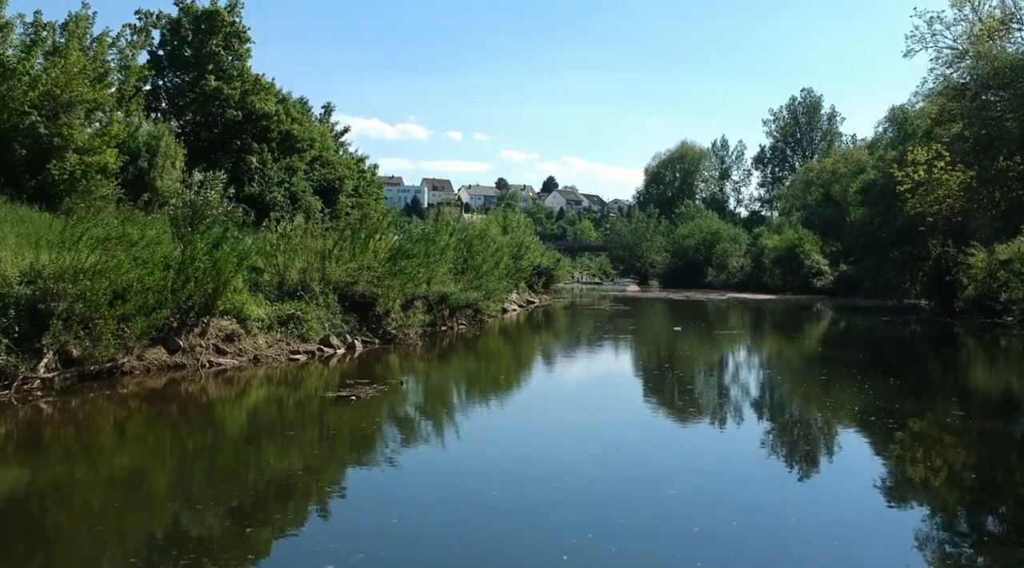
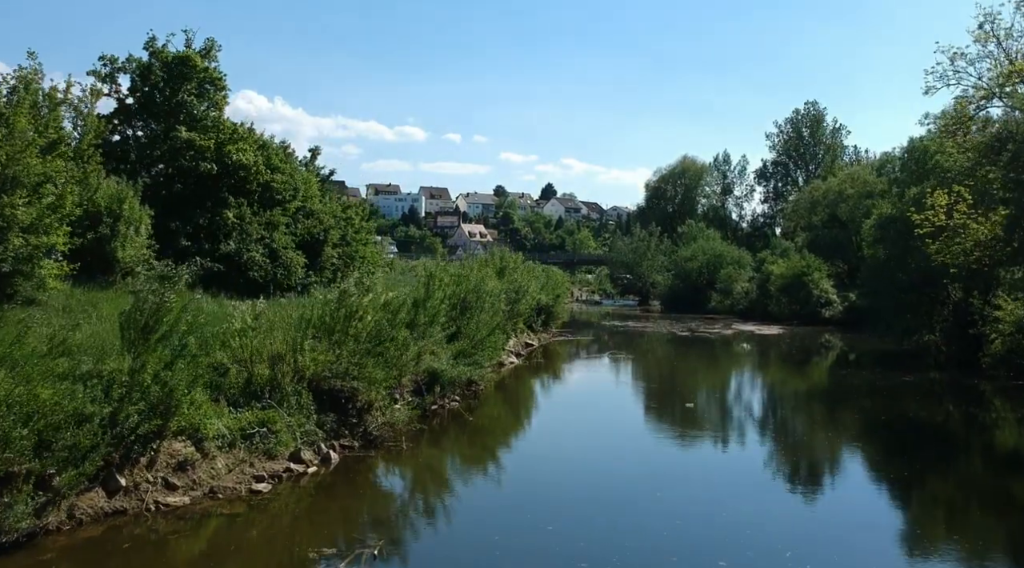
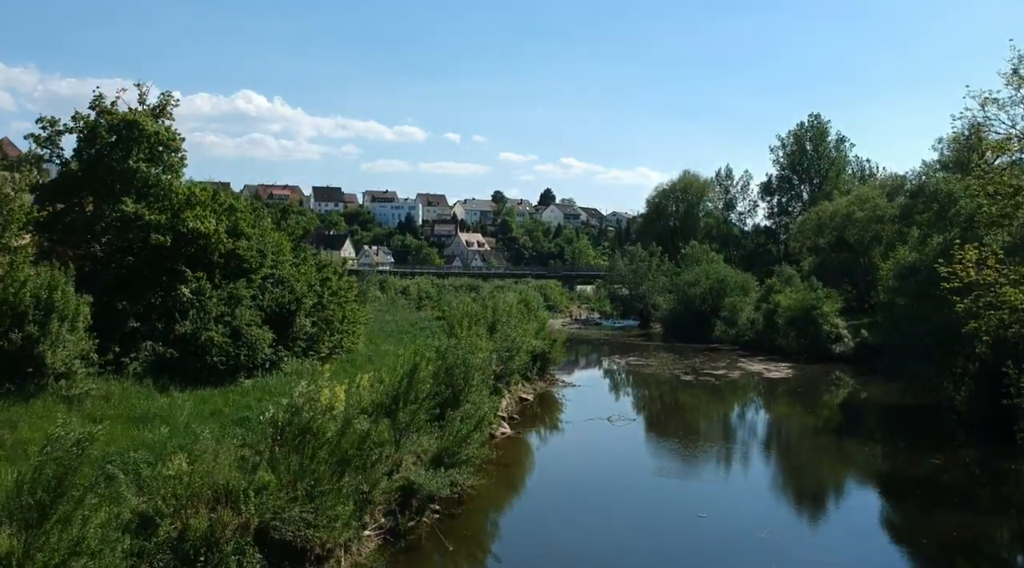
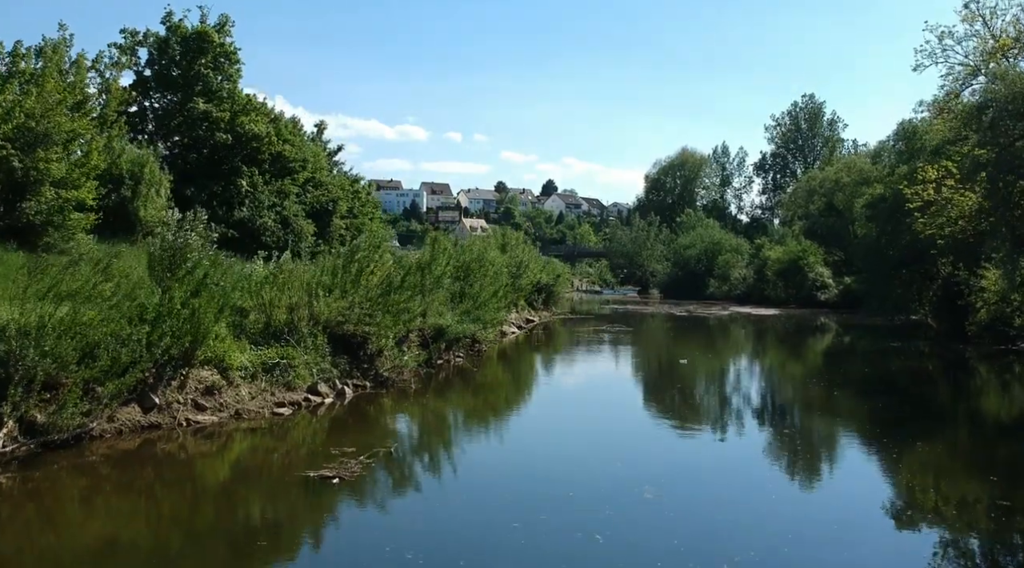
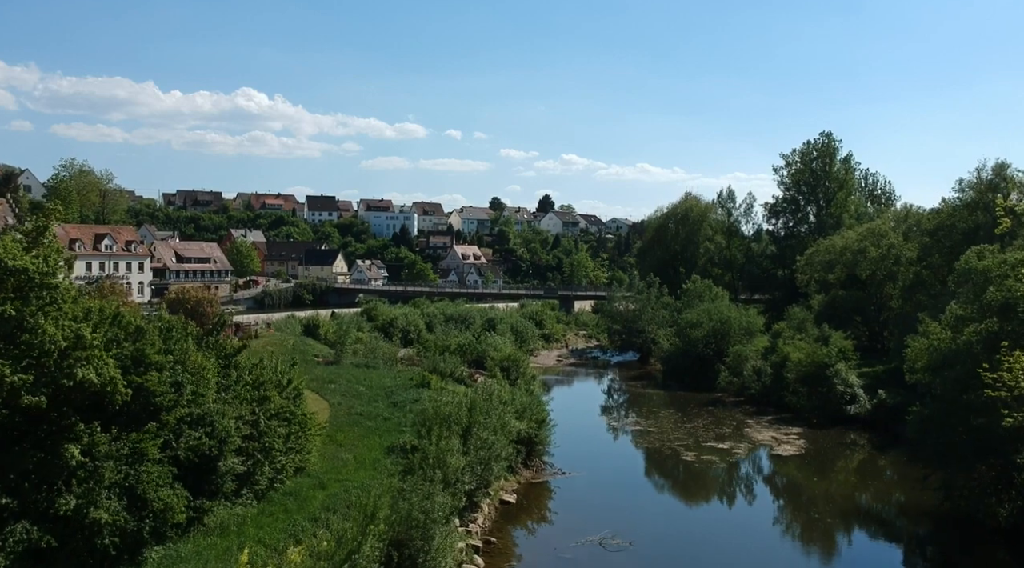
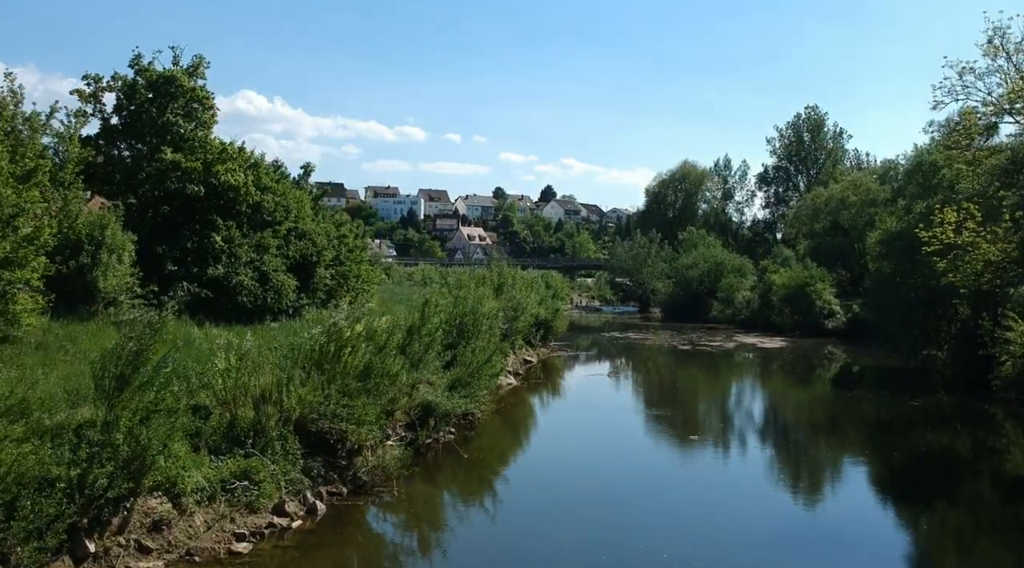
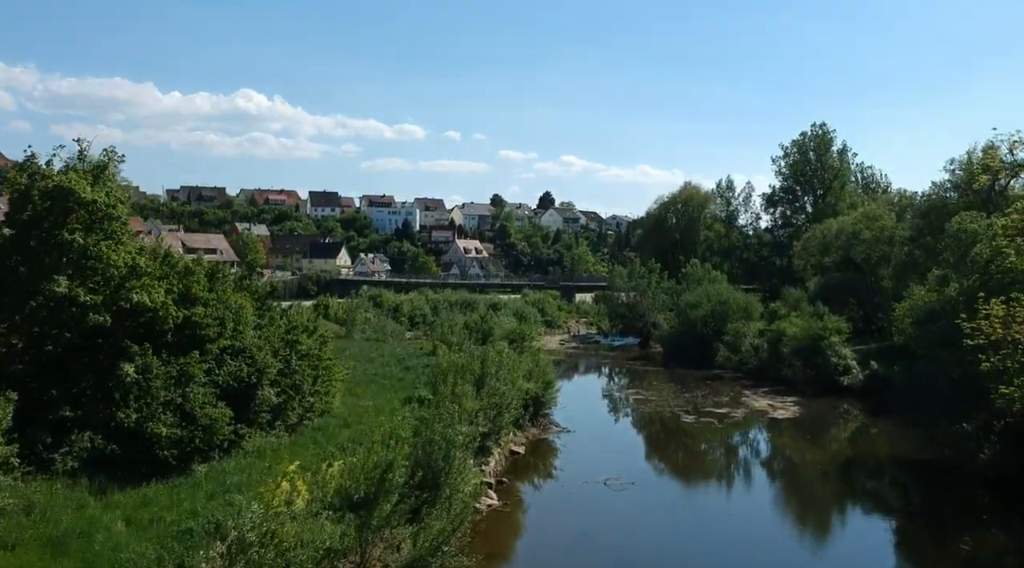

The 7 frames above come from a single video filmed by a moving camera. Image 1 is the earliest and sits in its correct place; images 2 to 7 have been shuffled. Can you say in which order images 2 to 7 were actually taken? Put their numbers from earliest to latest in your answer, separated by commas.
4, 2, 6, 3, 7, 5
